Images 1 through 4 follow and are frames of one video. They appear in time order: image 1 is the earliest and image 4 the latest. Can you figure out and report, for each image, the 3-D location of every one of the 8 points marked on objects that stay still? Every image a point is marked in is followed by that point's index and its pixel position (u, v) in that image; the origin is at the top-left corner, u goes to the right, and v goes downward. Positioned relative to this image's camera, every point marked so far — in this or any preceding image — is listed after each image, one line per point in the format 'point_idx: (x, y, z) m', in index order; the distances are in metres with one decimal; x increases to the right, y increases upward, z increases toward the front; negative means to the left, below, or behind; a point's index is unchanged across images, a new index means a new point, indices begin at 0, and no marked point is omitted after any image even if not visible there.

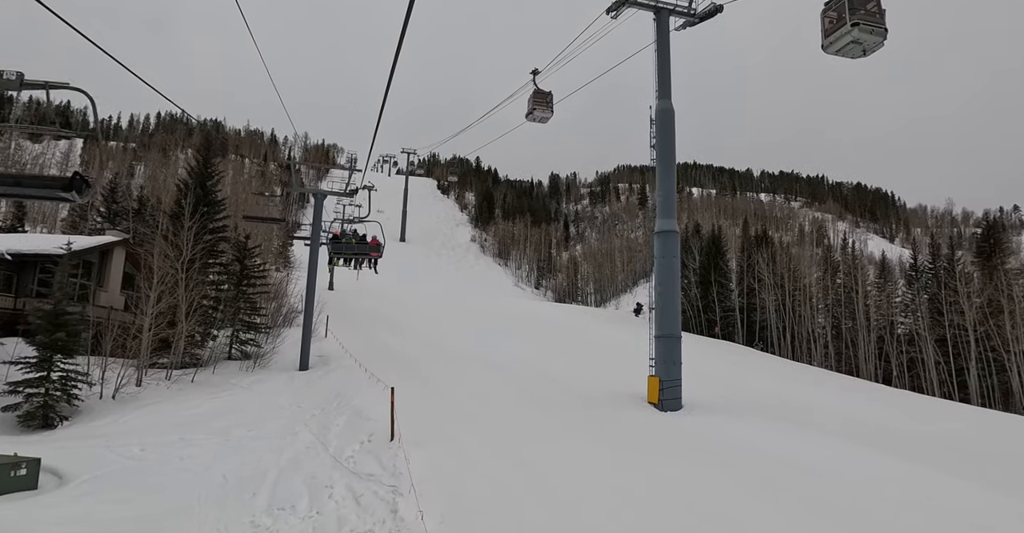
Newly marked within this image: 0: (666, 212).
0: (+3.5, +1.2, +12.4) m
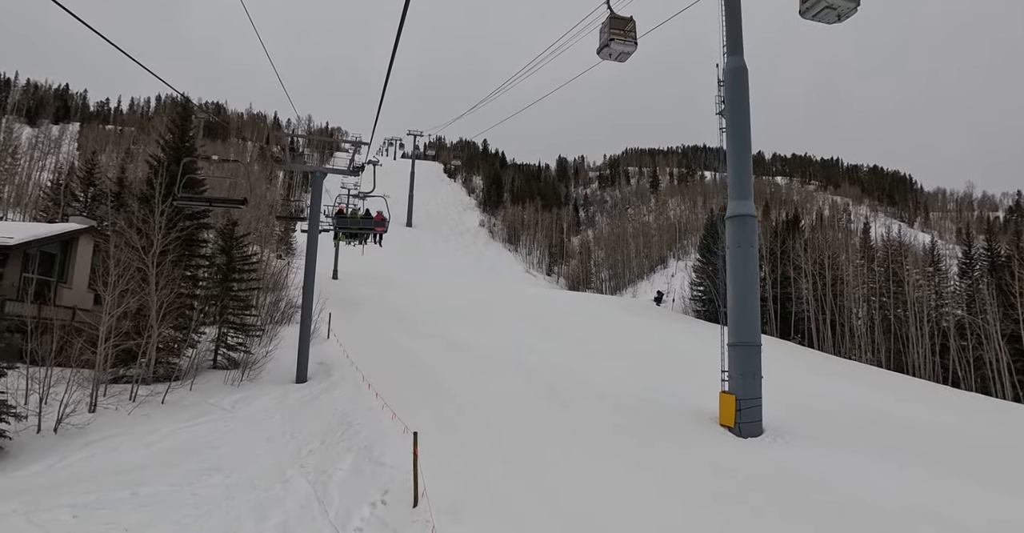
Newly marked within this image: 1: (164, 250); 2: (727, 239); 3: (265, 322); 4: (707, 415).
0: (+4.2, +1.4, +10.1) m
1: (-6.6, +0.3, +10.3) m
2: (+4.0, +0.5, +10.2) m
3: (-6.6, -1.5, +14.4) m
4: (+3.9, -2.9, +10.8) m
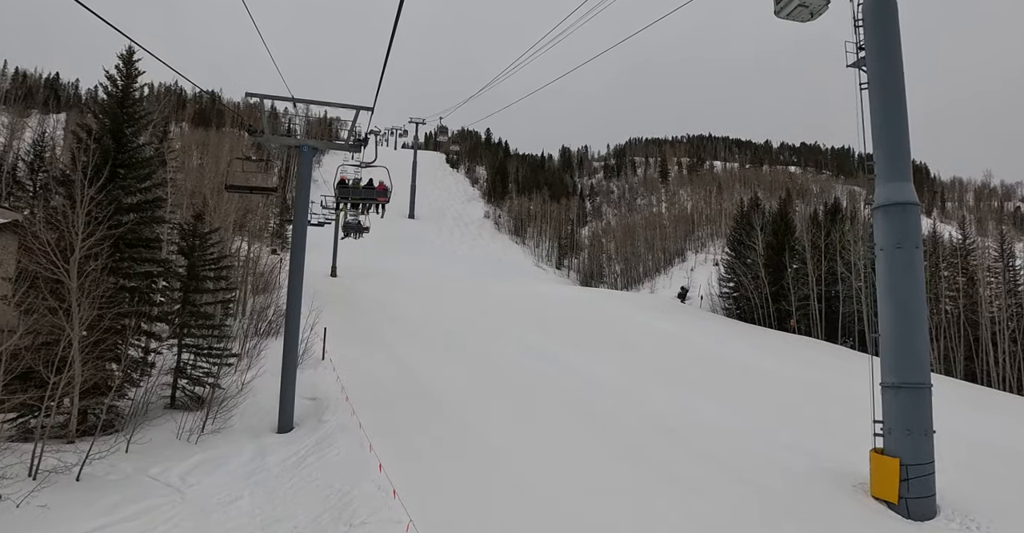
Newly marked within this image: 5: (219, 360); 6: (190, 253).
0: (+5.1, +1.3, +7.2) m
1: (-5.8, +0.2, +7.5) m
2: (+4.9, +0.4, +7.3) m
3: (-5.8, -1.5, +11.6) m
4: (+4.7, -3.0, +8.0) m
5: (-4.9, -1.6, +9.0) m
6: (-5.4, +0.2, +9.2) m
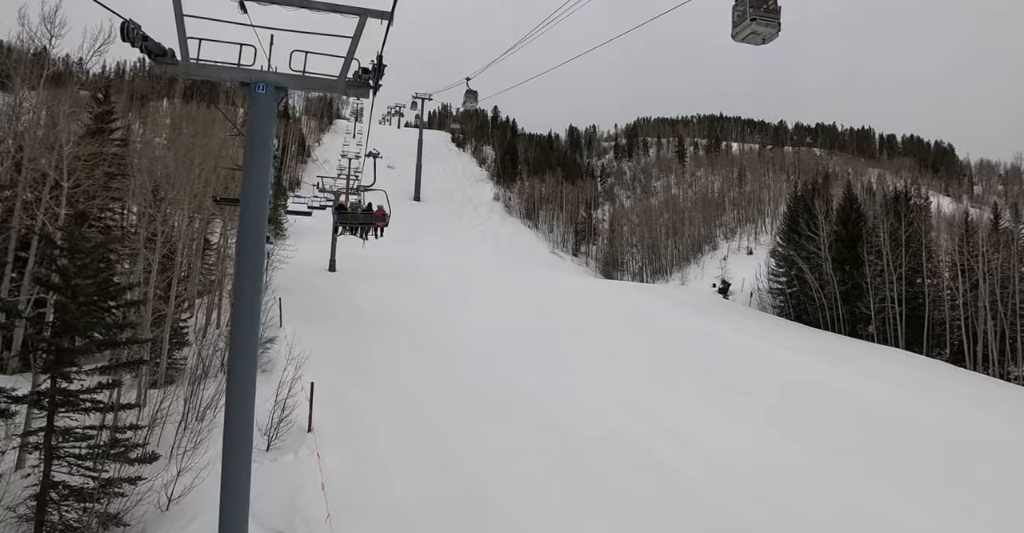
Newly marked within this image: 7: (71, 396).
0: (+6.3, +0.8, +3.2) m
1: (-4.6, -0.2, +3.5) m
2: (+6.0, -0.1, +3.3) m
3: (-4.6, -1.8, +7.7) m
4: (+5.9, -3.5, +4.1) m
5: (-3.7, -1.9, +5.1) m
6: (-4.2, -0.1, +5.2) m
7: (-4.0, -1.3, +5.1) m
